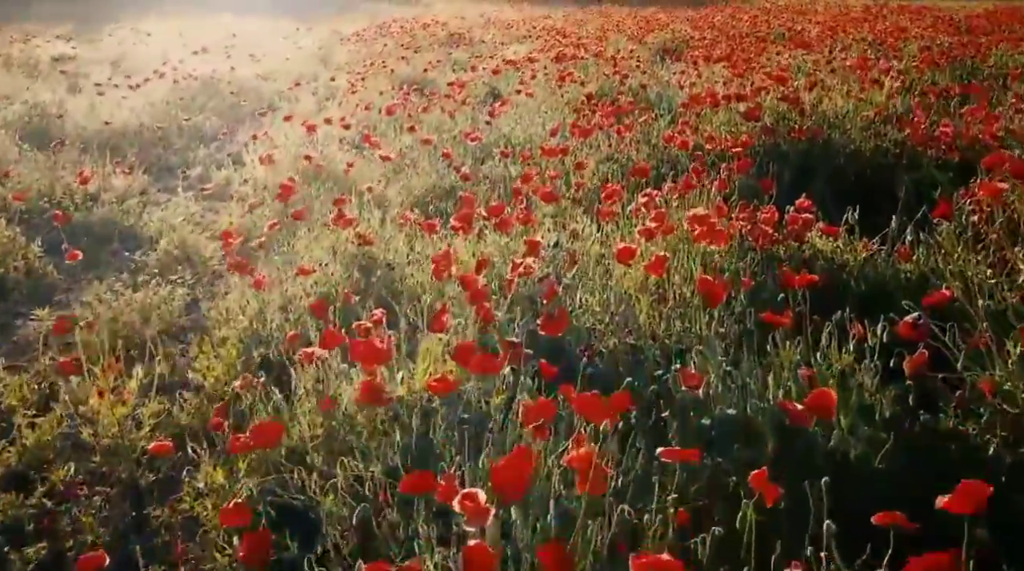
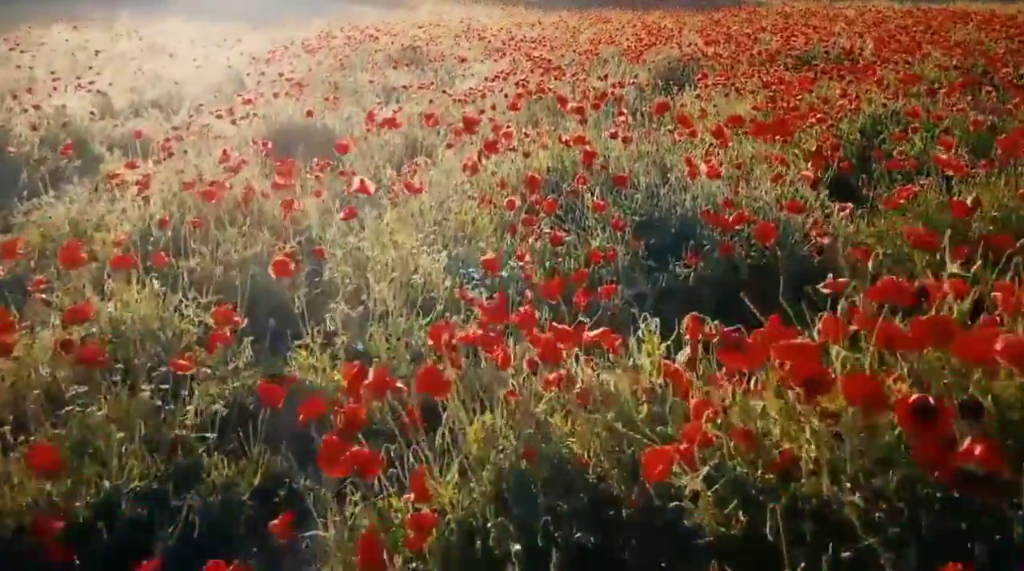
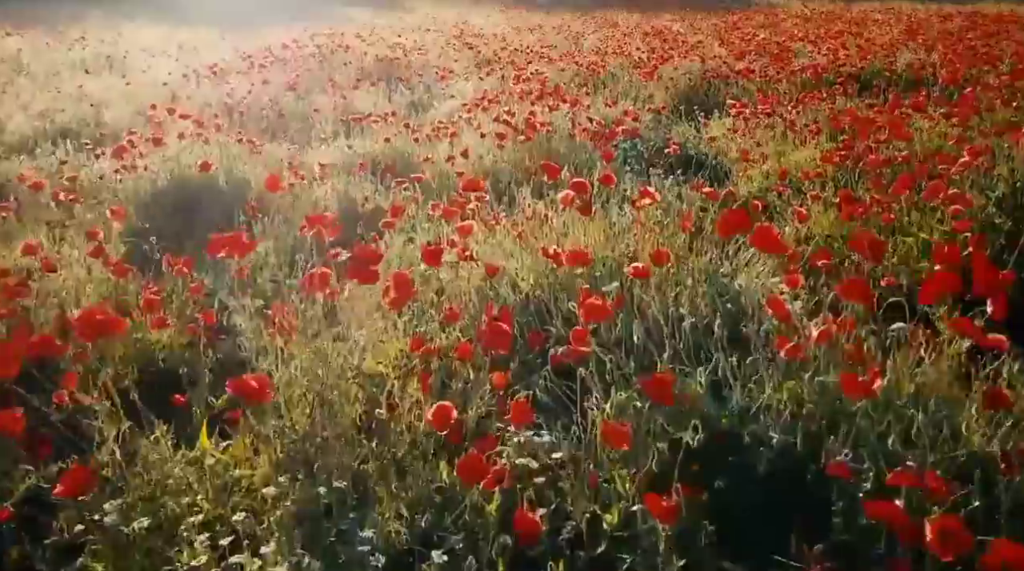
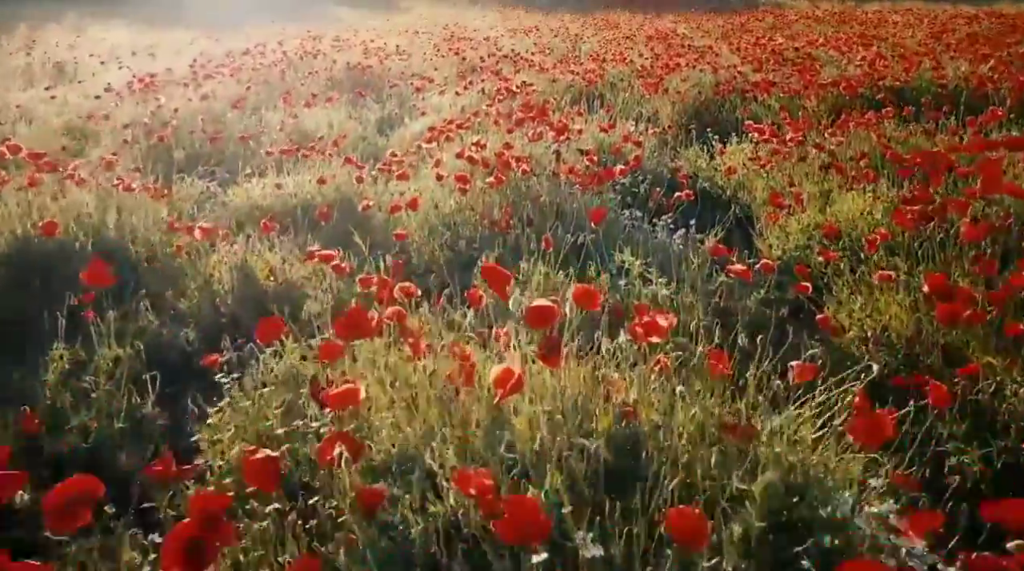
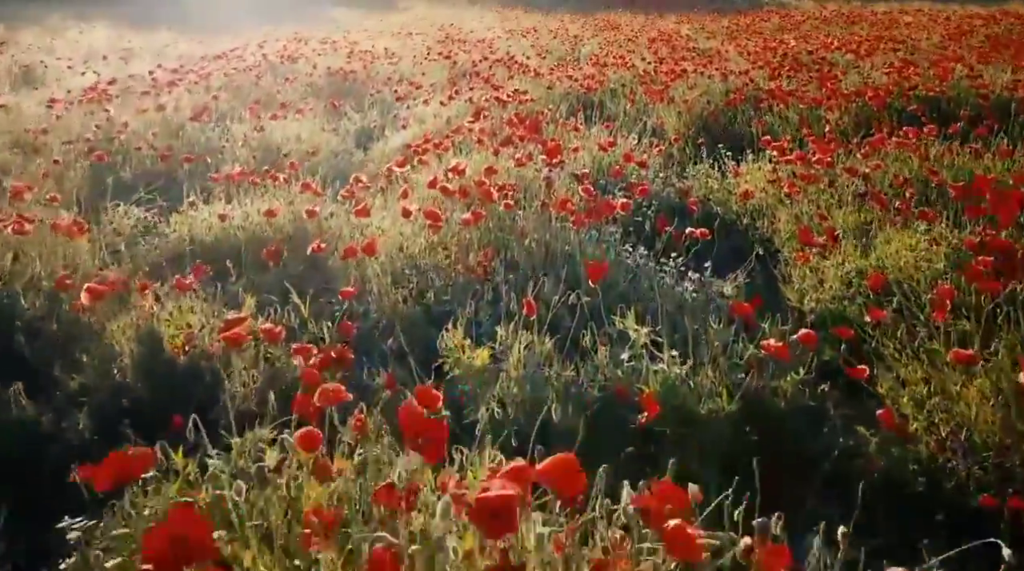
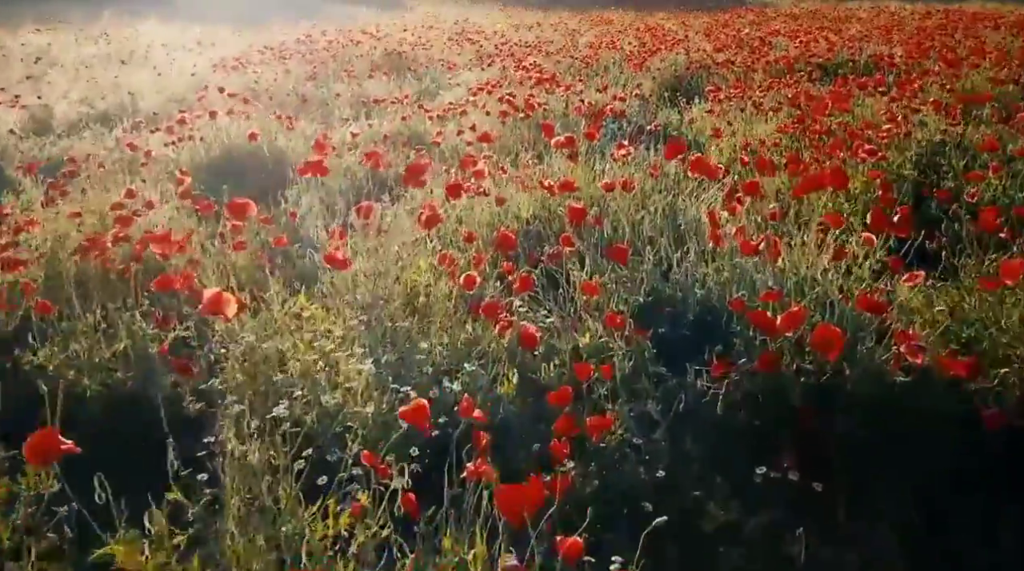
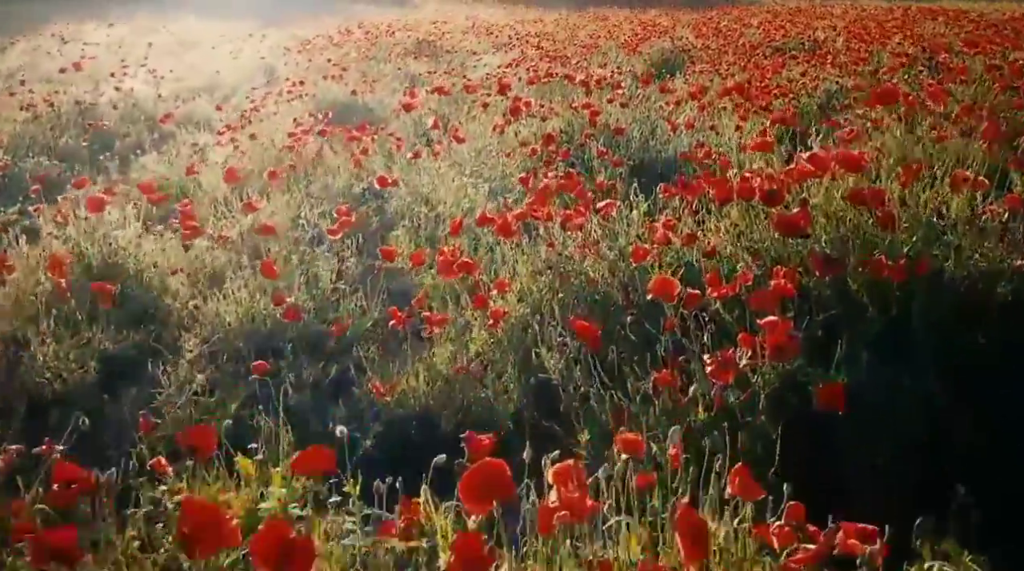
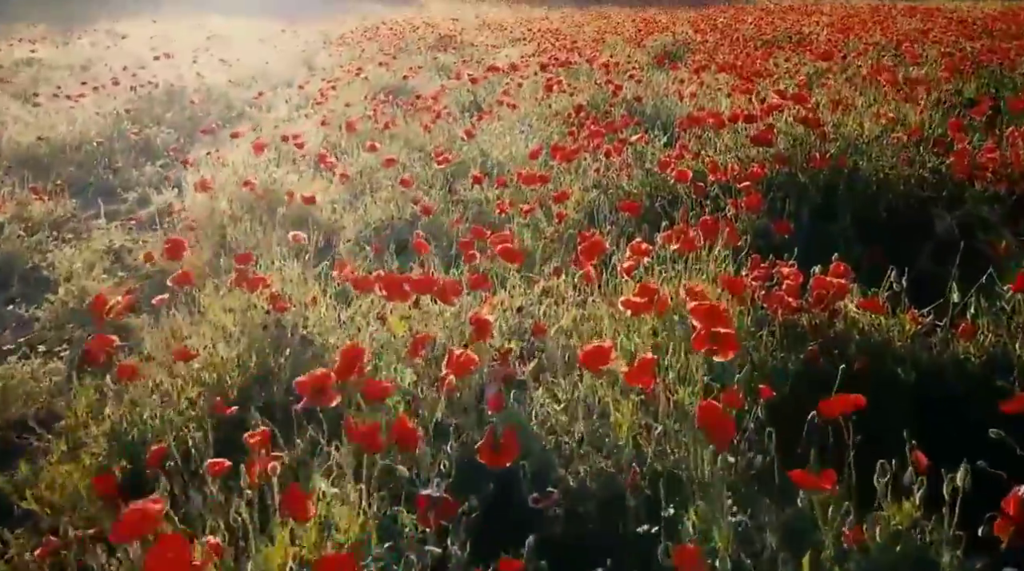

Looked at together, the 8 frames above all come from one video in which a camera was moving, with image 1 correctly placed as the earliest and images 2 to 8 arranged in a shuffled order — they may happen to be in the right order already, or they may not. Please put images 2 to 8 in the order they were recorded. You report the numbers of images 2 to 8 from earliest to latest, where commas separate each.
8, 7, 2, 6, 3, 4, 5
